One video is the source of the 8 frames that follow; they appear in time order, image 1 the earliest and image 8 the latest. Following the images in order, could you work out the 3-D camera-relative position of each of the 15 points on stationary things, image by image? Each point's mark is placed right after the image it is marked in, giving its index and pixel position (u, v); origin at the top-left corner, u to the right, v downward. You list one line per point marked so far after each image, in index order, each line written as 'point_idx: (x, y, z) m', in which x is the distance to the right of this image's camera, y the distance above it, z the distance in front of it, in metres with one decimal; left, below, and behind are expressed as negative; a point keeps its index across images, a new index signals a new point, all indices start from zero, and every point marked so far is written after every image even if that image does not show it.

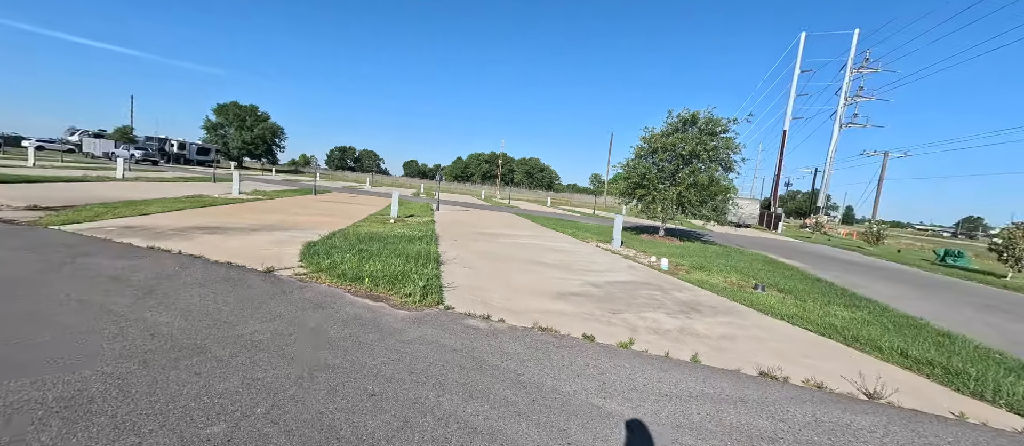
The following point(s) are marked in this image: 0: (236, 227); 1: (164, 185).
0: (-6.7, -0.1, +9.0) m
1: (-17.9, +2.0, +19.3) m
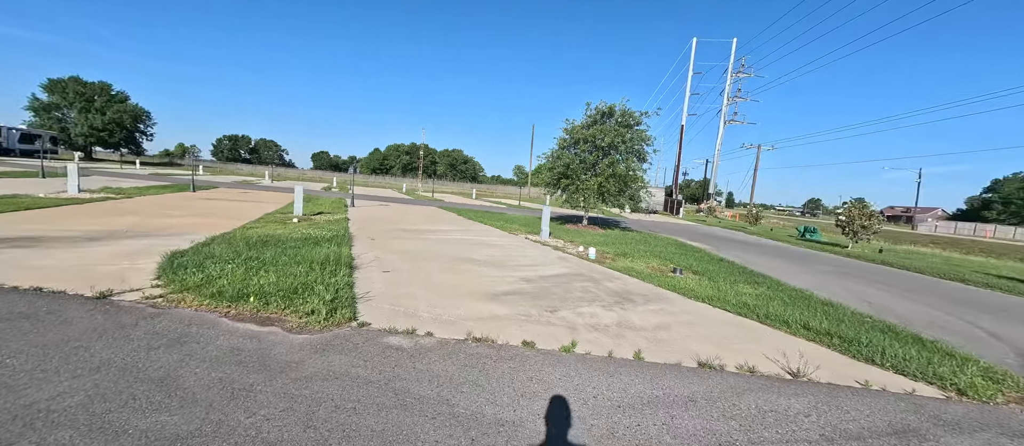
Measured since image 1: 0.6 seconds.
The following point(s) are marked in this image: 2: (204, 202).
0: (-8.3, -0.3, +6.9) m
1: (-21.5, +1.6, +14.6) m
2: (-11.9, +0.8, +14.4) m
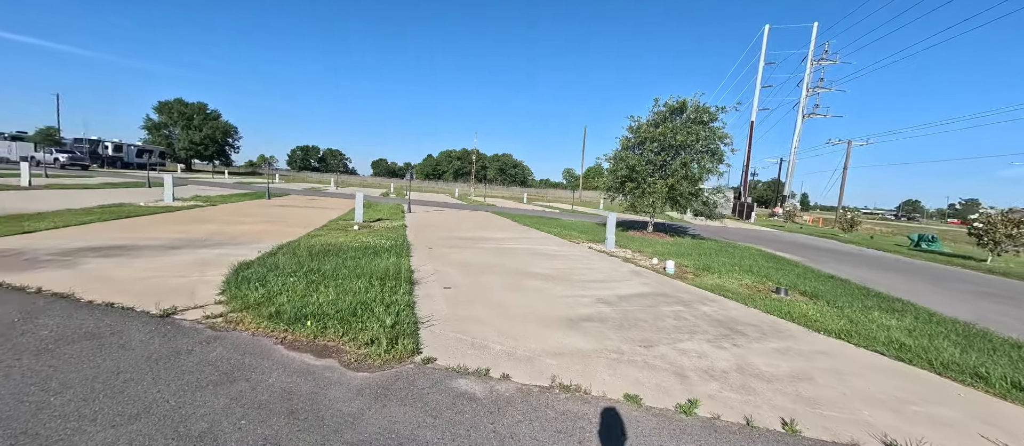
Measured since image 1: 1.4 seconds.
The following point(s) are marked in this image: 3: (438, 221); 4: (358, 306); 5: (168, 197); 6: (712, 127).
0: (-7.1, -0.4, +7.3) m
1: (-19.2, +1.3, +16.6) m
2: (-9.6, +0.6, +15.1) m
3: (-3.0, +0.1, +14.9) m
4: (-1.7, -0.9, +4.1) m
5: (-15.1, +1.1, +16.3) m
6: (+6.5, +3.1, +12.2) m
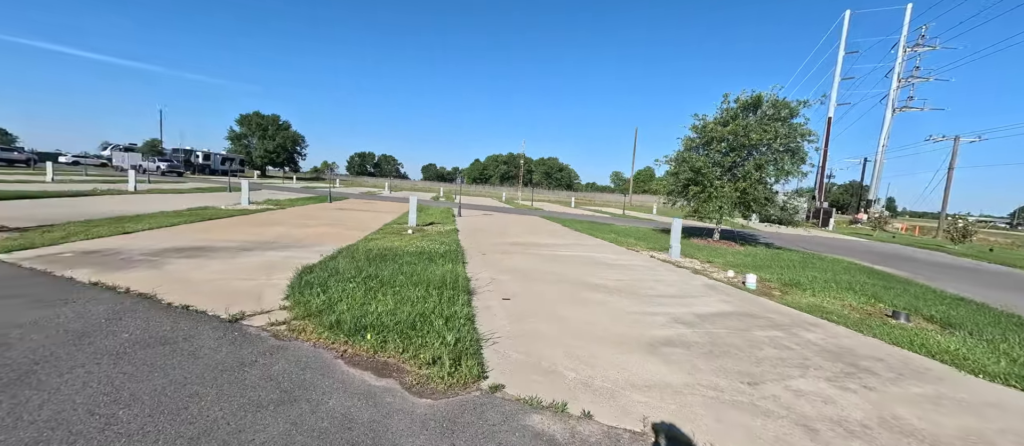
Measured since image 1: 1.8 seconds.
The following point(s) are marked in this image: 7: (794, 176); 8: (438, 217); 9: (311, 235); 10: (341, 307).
0: (-5.9, -0.5, +7.7) m
1: (-16.8, +1.3, +18.5) m
2: (-7.5, +0.5, +15.8) m
3: (-1.0, -0.1, +14.8) m
4: (-1.0, -1.0, +3.9) m
5: (-12.8, +1.0, +17.7) m
6: (+8.2, +2.9, +11.0) m
7: (+8.2, +1.4, +10.9) m
8: (-3.2, +0.3, +16.1) m
9: (-5.4, -0.3, +9.9) m
10: (-2.0, -1.0, +4.3) m
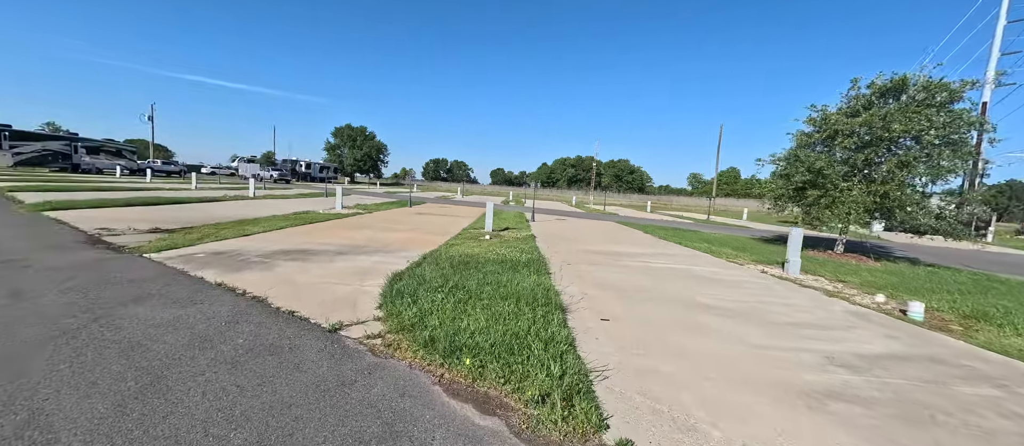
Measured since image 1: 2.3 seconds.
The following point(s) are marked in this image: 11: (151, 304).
0: (-4.1, -0.6, +8.2) m
1: (-12.8, +1.1, +20.8) m
2: (-4.2, +0.3, +16.5) m
3: (+2.0, -0.3, +14.2) m
4: (0.0, -1.1, +3.6) m
5: (-9.0, +0.9, +19.2) m
6: (+10.4, +2.6, +8.9) m
7: (+10.4, +1.1, +8.8) m
8: (+0.1, 0.0, +16.0) m
9: (-3.2, -0.5, +10.3) m
10: (-0.9, -1.1, +4.1) m
11: (-4.4, -1.0, +4.6) m
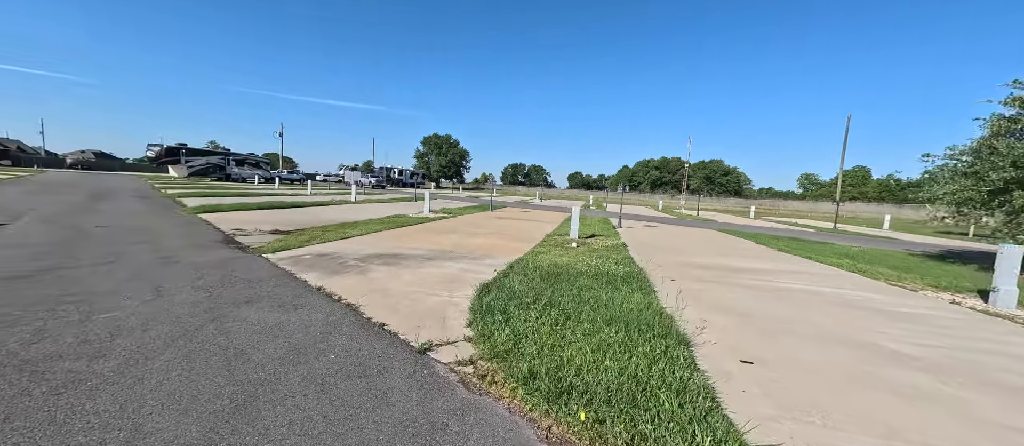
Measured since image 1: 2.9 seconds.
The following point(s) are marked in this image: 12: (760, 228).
0: (-2.2, -0.7, +8.2) m
1: (-8.0, +1.0, +22.3) m
2: (-0.5, 0.0, +16.4) m
3: (+5.1, -0.6, +12.9) m
4: (+0.9, -1.2, +2.8) m
5: (-4.7, +0.7, +20.1) m
6: (+12.2, +2.3, +5.9) m
7: (+12.2, +0.8, +5.8) m
8: (+3.5, -0.2, +15.0) m
9: (-0.8, -0.6, +10.1) m
10: (+0.2, -1.2, +3.5) m
11: (-3.2, -1.1, +4.7) m
12: (+13.2, -0.3, +19.9) m
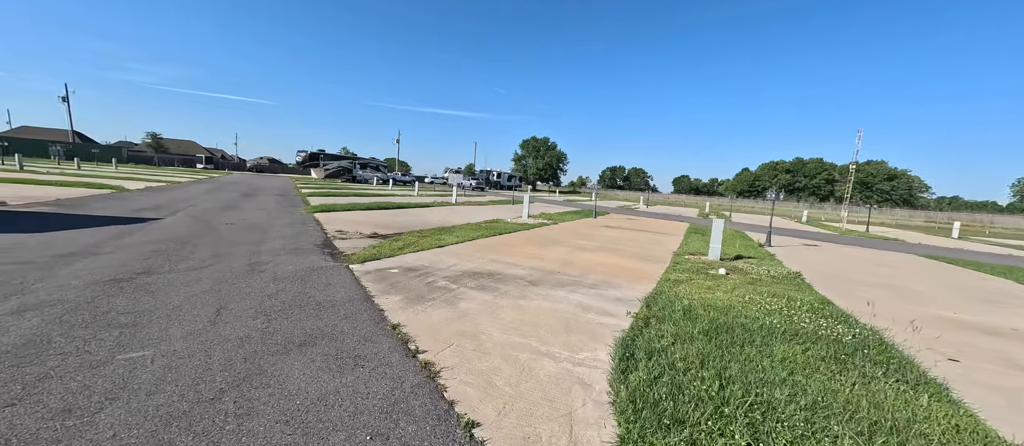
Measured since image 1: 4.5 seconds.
0: (0.0, -1.0, +6.5) m
1: (-2.1, +0.8, +21.7) m
2: (+3.7, -0.4, +14.0) m
3: (+8.2, -1.1, +9.3) m
4: (+1.7, -1.5, +0.6) m
5: (+0.6, +0.4, +18.6) m
6: (+13.5, +1.6, +0.8) m
7: (+13.4, +0.1, +0.7) m
8: (+7.2, -0.8, +11.7) m
9: (+1.8, -0.9, +8.0) m
10: (+1.1, -1.4, +1.4) m
11: (-1.8, -1.2, +3.4) m
12: (+17.8, -1.2, +14.1) m
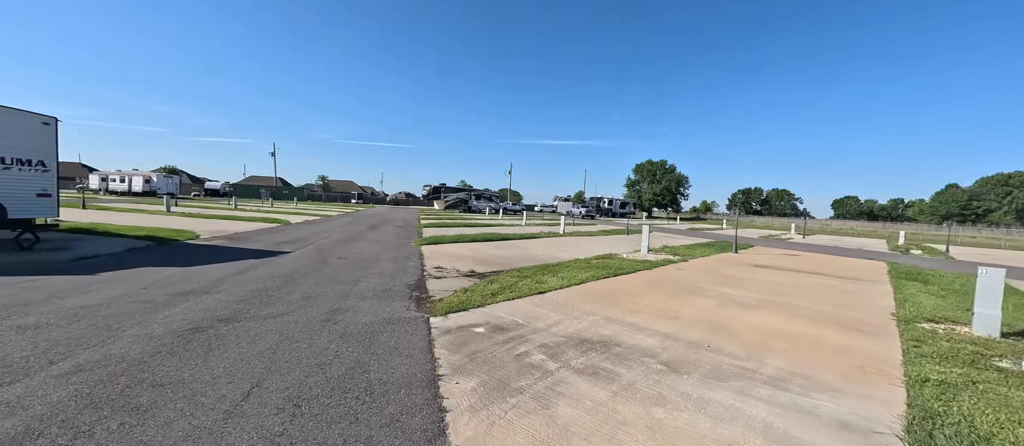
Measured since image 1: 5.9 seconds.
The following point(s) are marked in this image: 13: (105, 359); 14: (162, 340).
0: (+1.6, -1.6, +4.5) m
1: (+3.9, -1.0, +19.7) m
2: (+7.2, -1.5, +10.6) m
3: (+10.2, -1.8, +4.7) m
4: (+1.4, -1.7, -1.7) m
5: (+5.6, -1.1, +16.0) m
6: (+12.8, +1.6, -4.8) m
7: (+12.7, +0.1, -4.9) m
8: (+9.9, -1.7, +7.3) m
9: (+3.7, -1.6, +5.4) m
10: (+1.1, -1.7, -0.8) m
11: (-1.1, -1.6, +2.0) m
12: (+20.8, -2.2, +6.5) m
13: (-4.4, -1.5, +4.0) m
14: (-4.3, -1.4, +4.6) m
